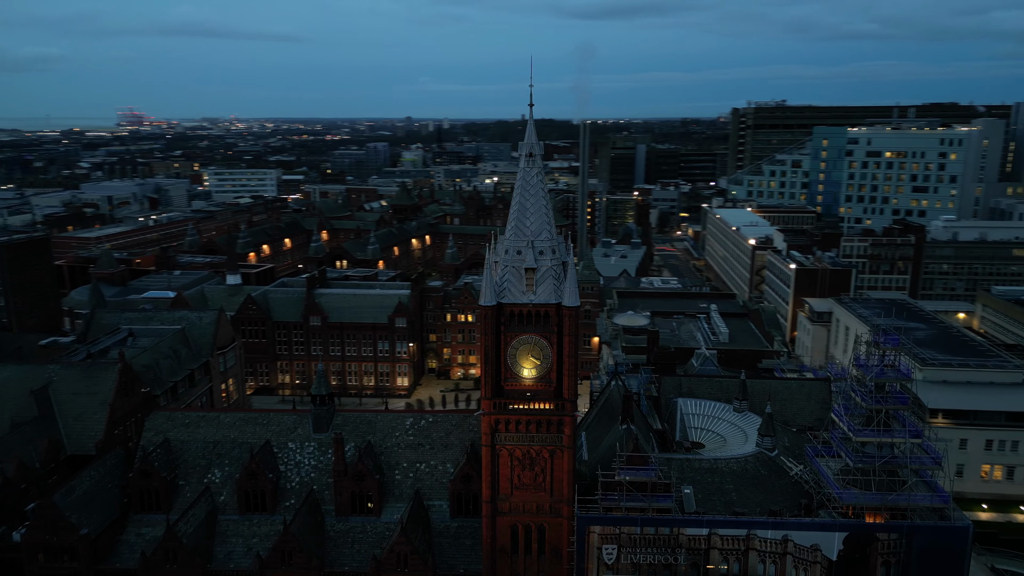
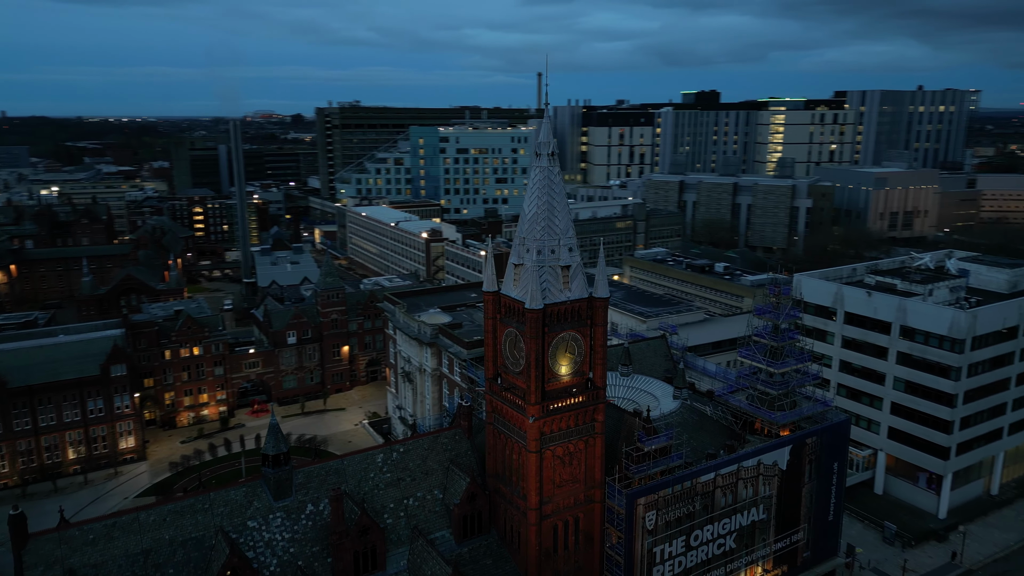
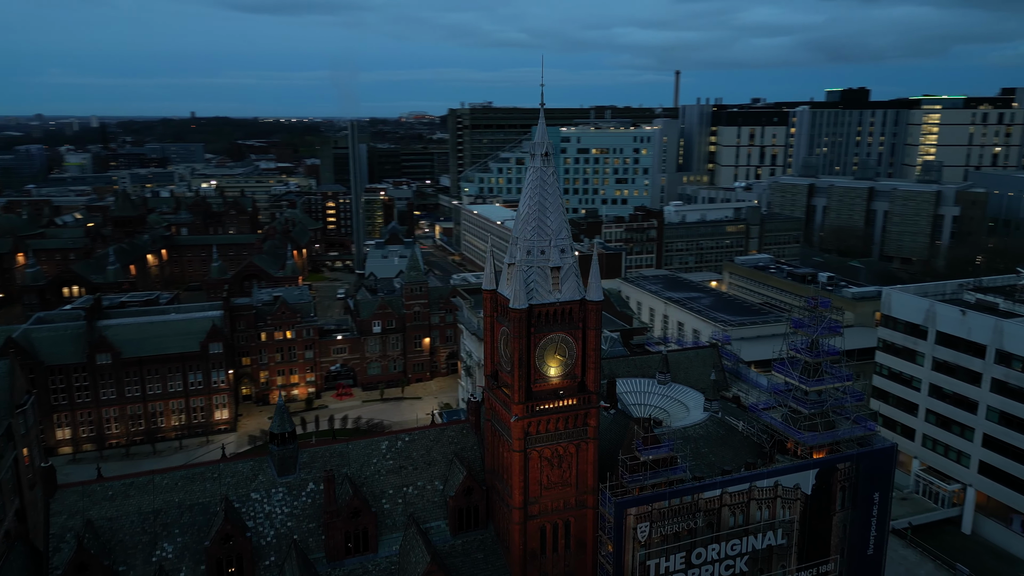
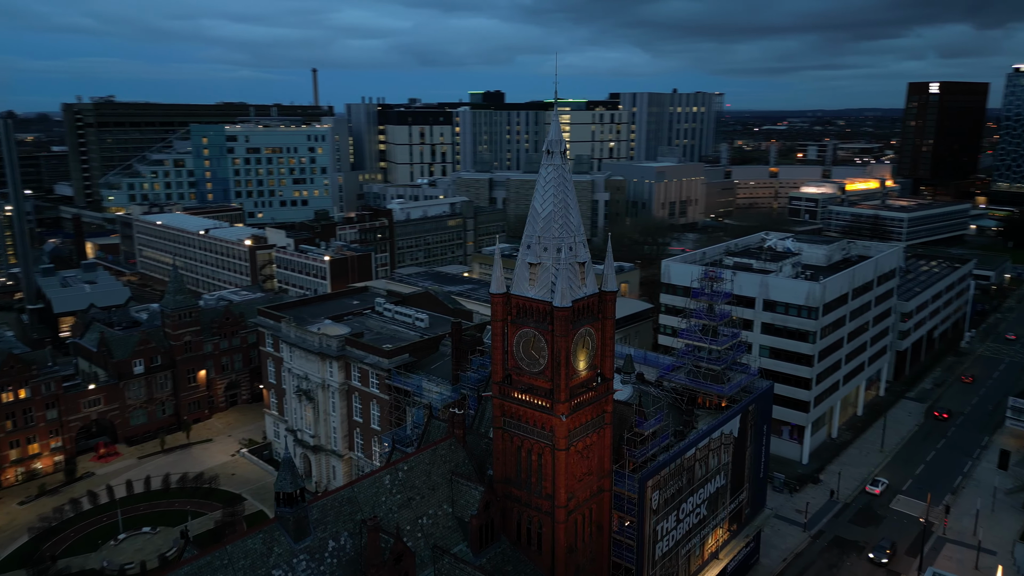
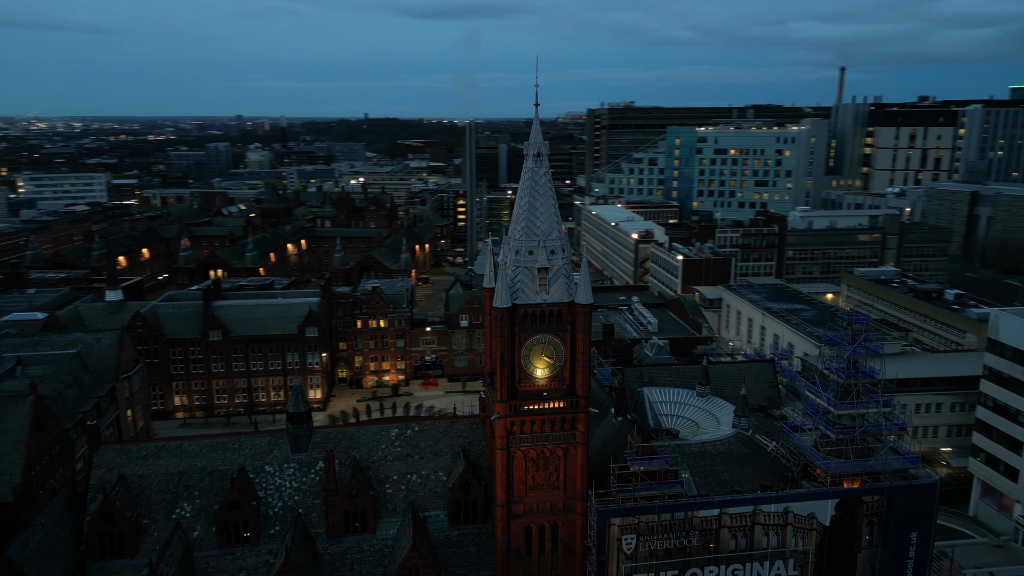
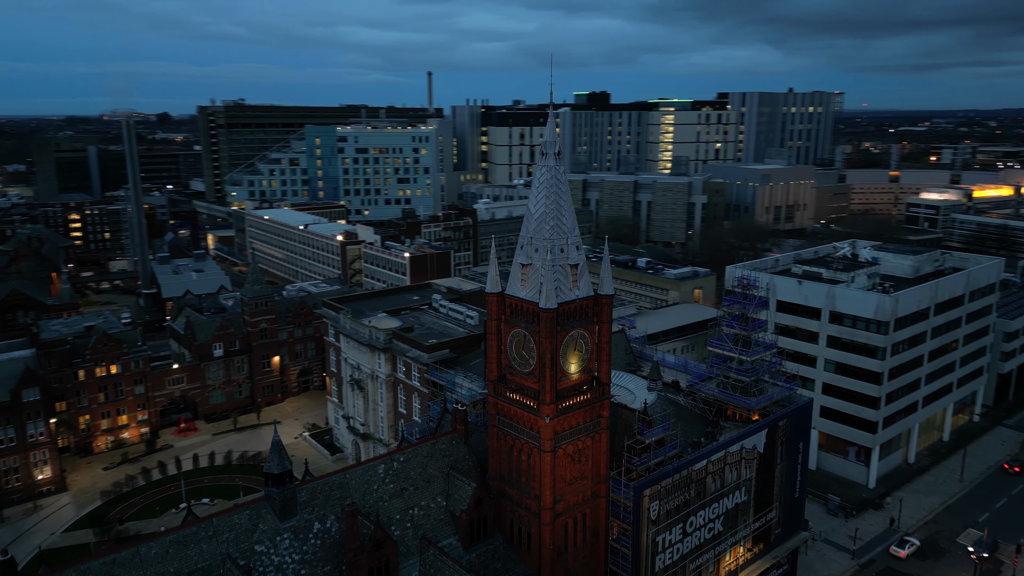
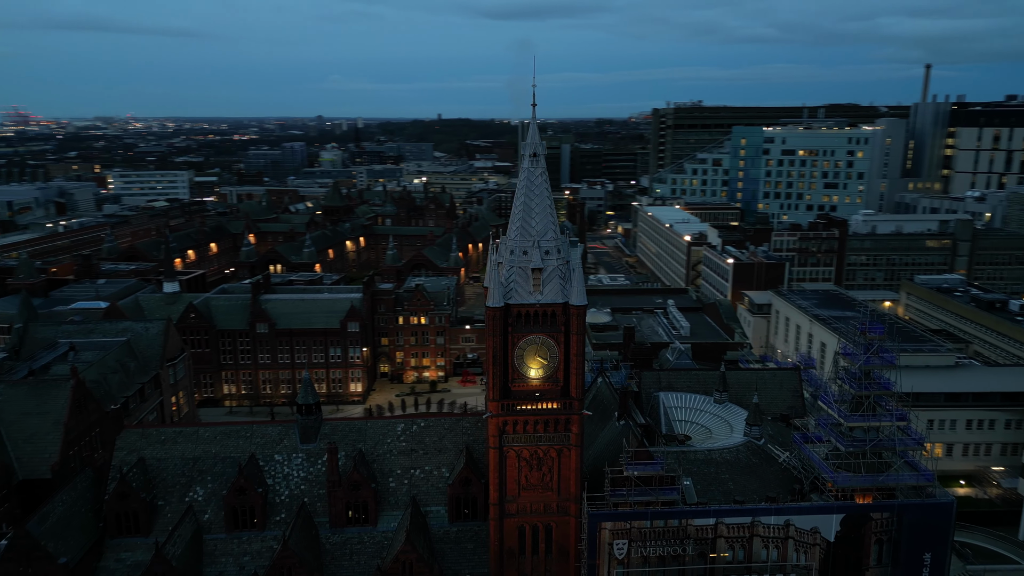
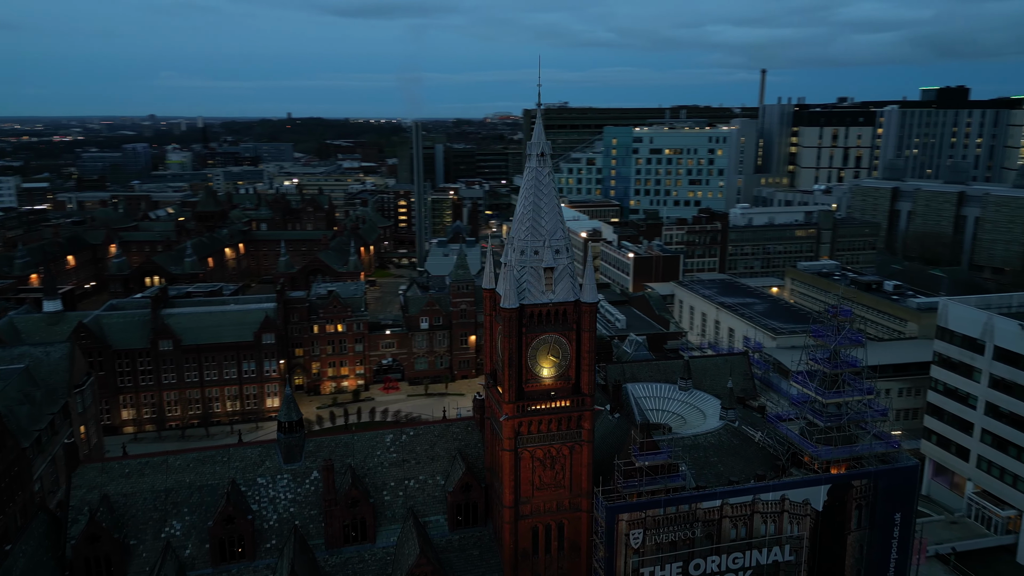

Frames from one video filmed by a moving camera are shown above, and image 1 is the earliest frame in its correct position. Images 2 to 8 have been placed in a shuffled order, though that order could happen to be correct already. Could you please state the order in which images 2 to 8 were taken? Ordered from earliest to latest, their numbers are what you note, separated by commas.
7, 5, 8, 3, 2, 6, 4
